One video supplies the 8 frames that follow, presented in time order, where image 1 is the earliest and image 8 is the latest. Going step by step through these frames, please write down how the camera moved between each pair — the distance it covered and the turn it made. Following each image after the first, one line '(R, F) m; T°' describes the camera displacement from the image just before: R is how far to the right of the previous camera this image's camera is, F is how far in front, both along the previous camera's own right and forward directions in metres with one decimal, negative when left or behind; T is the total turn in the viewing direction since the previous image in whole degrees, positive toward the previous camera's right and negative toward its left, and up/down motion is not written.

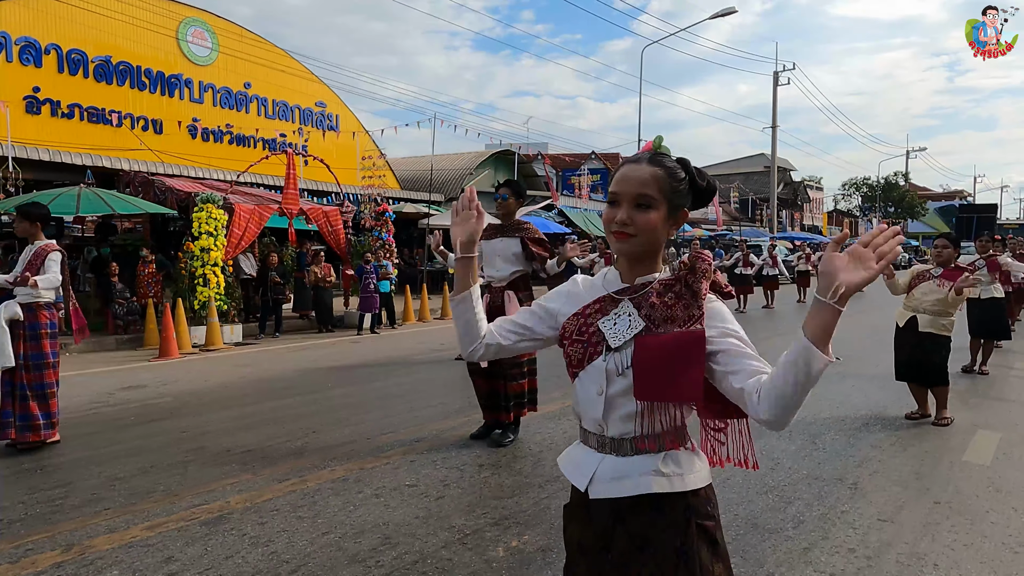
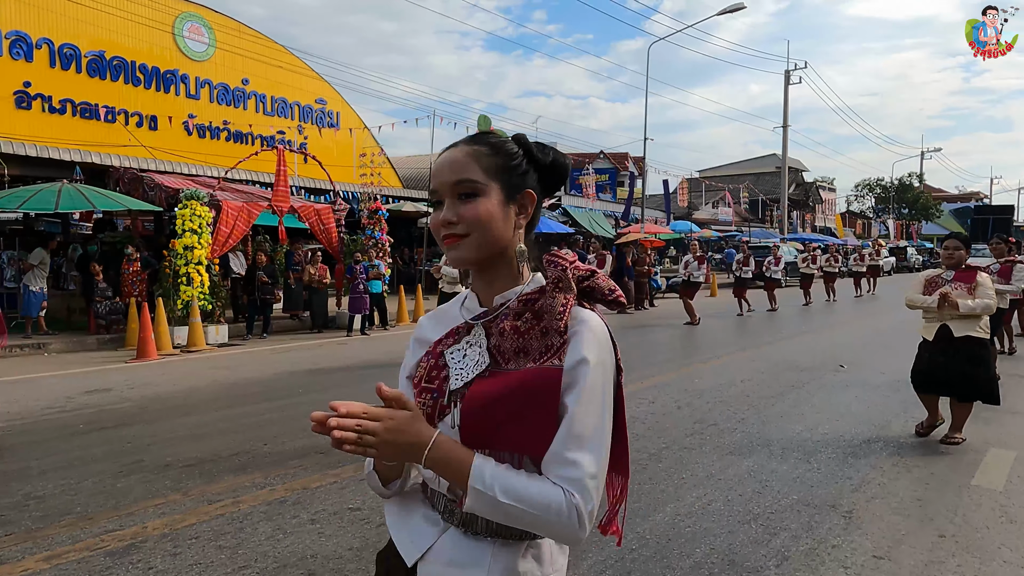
(+0.3, +0.4) m; -1°
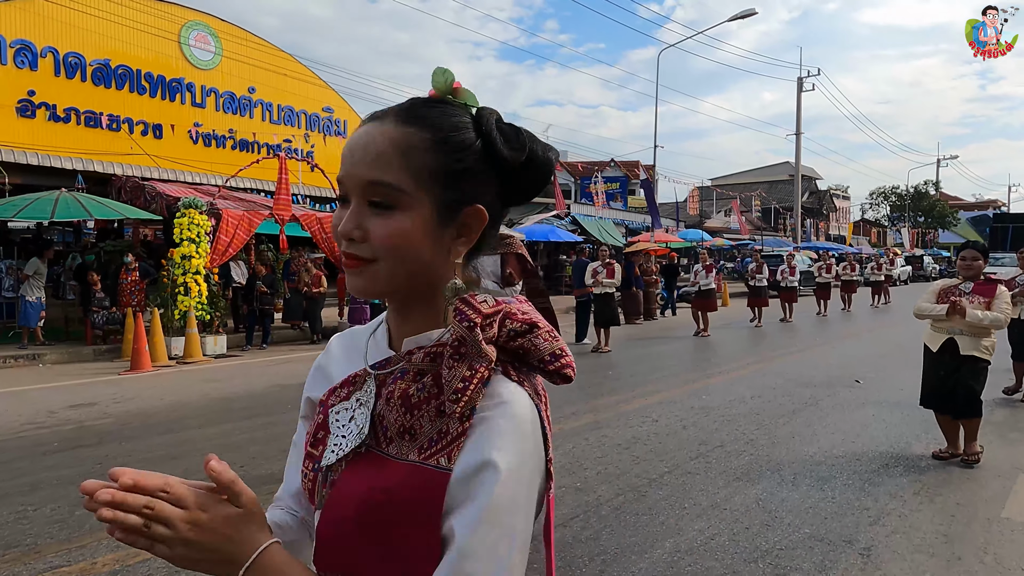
(+0.1, +0.3) m; -1°
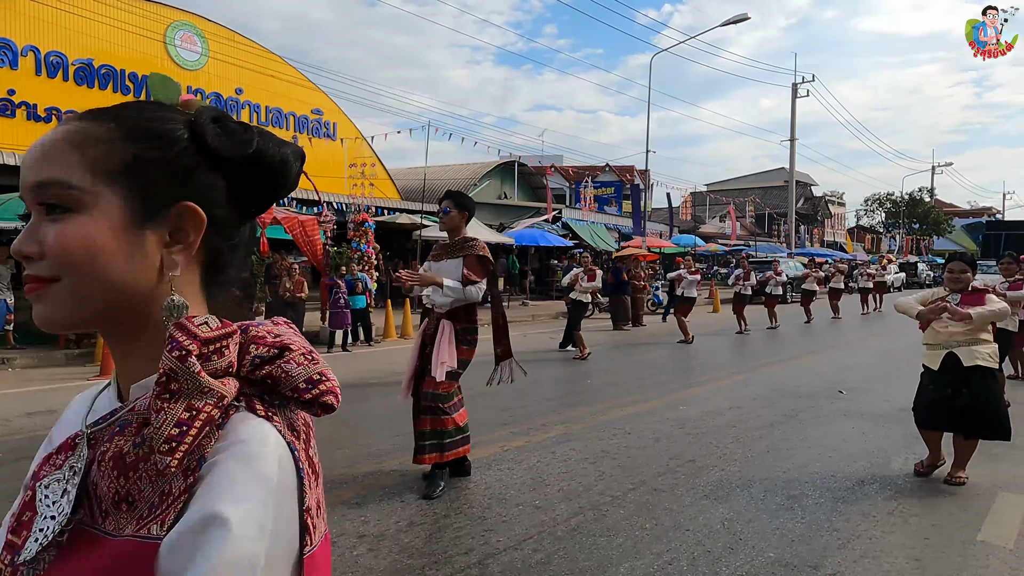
(+0.3, +0.2) m; 0°
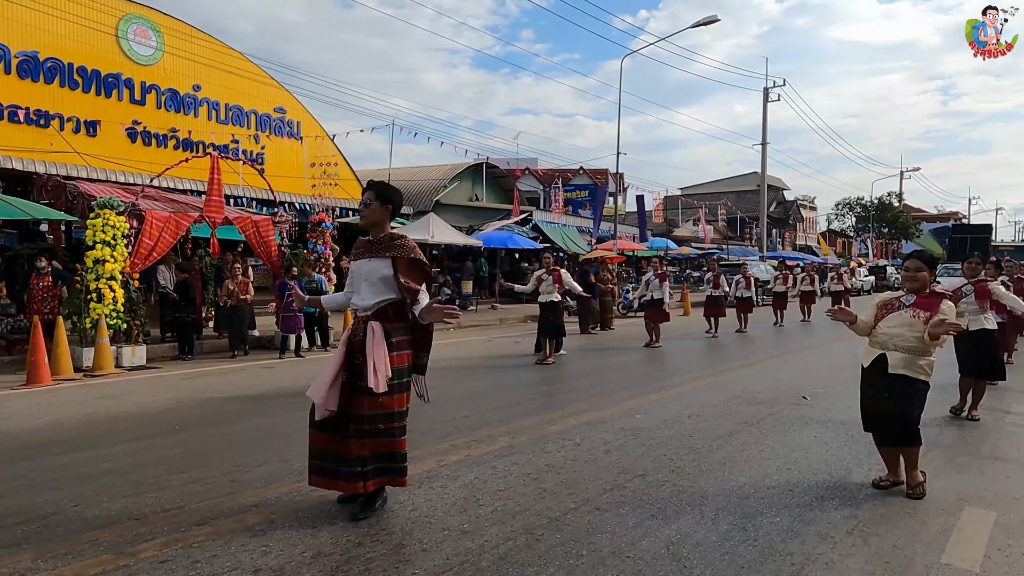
(+0.3, +0.4) m; +2°
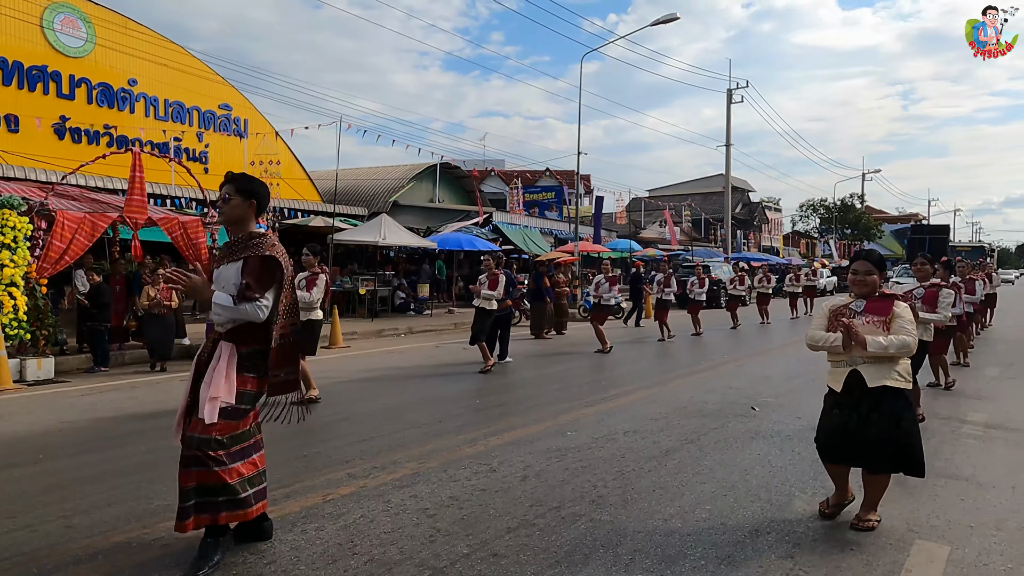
(+0.5, +0.6) m; +2°
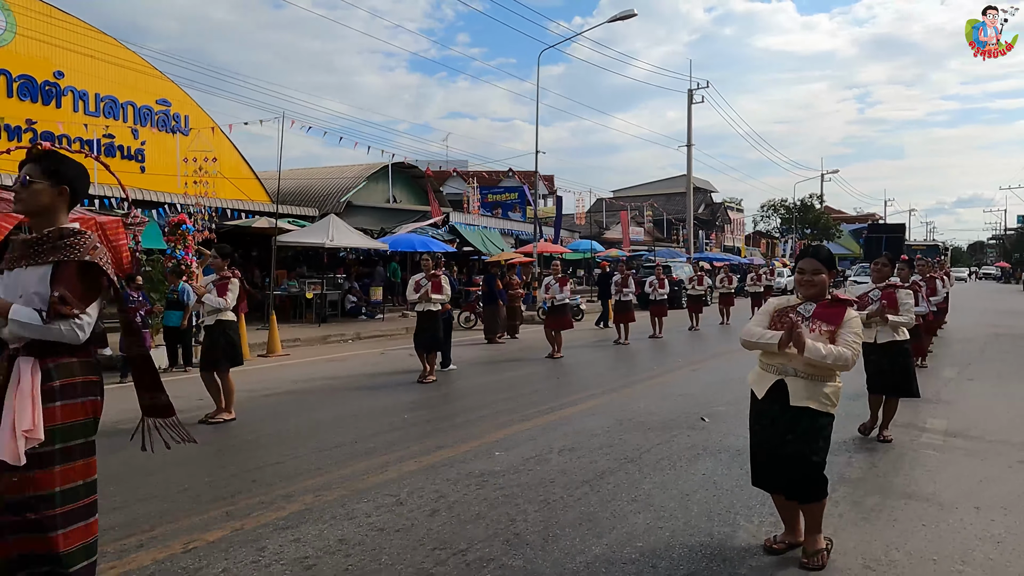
(+0.4, +0.6) m; +3°
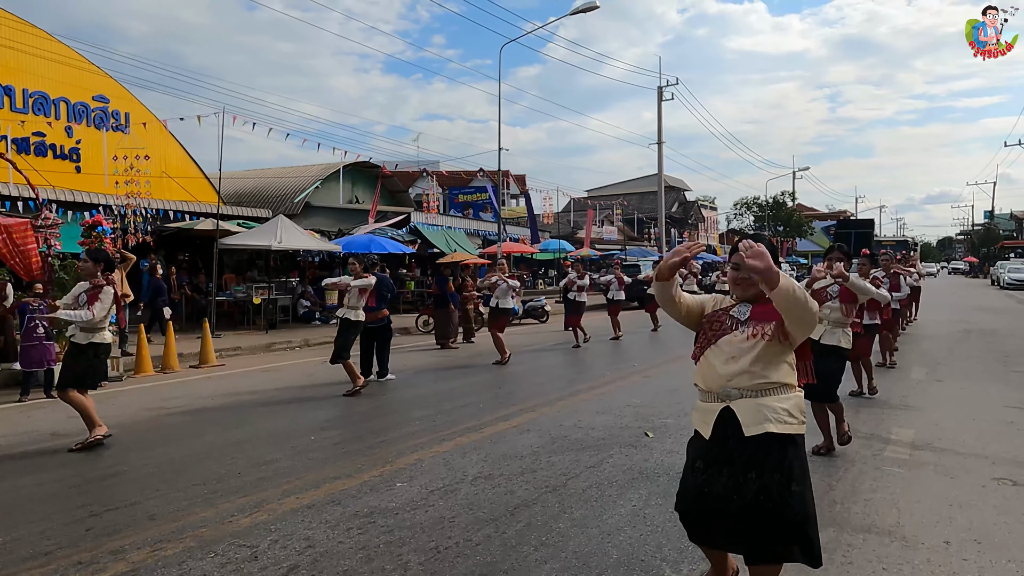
(+0.5, +0.7) m; +2°
